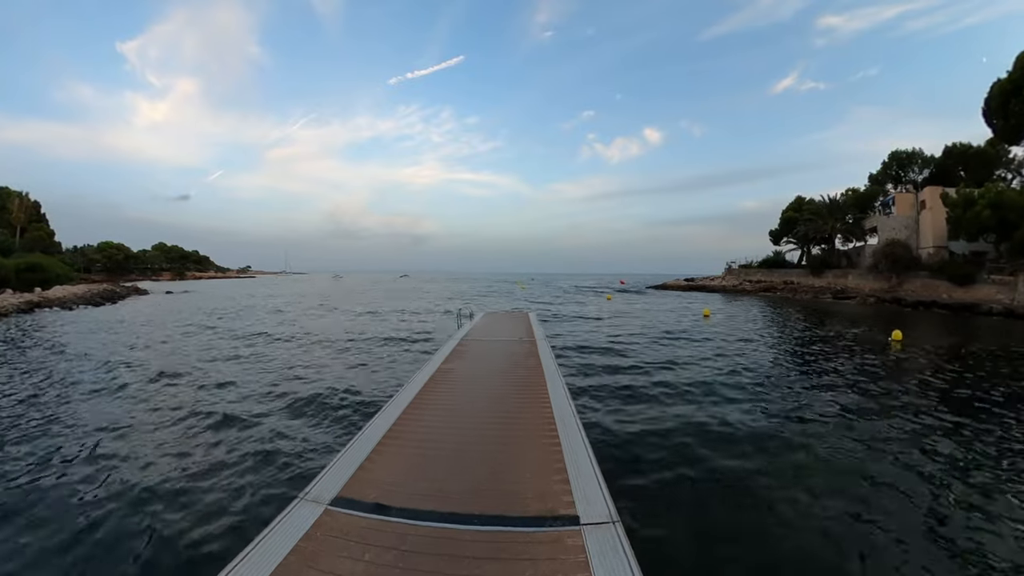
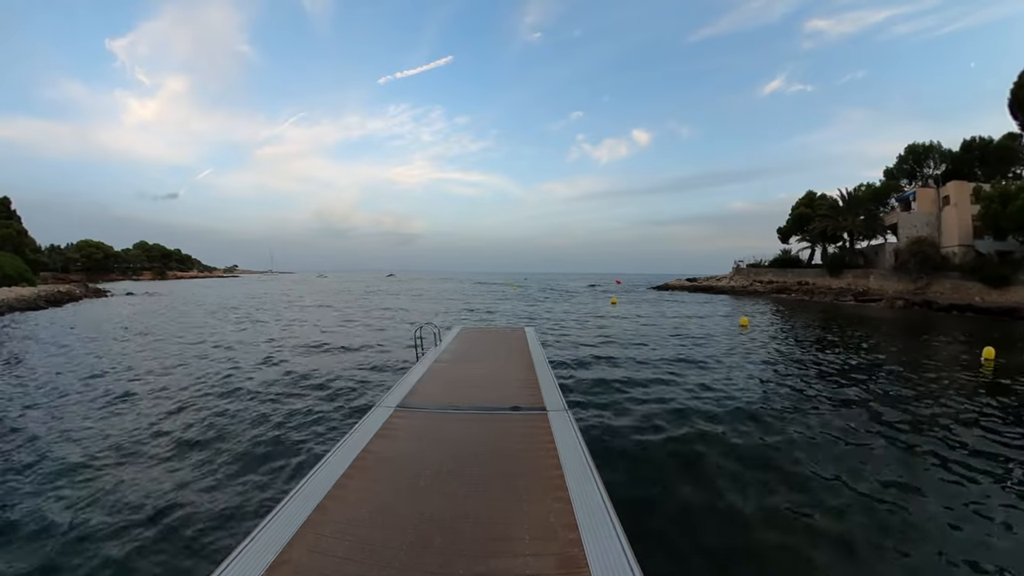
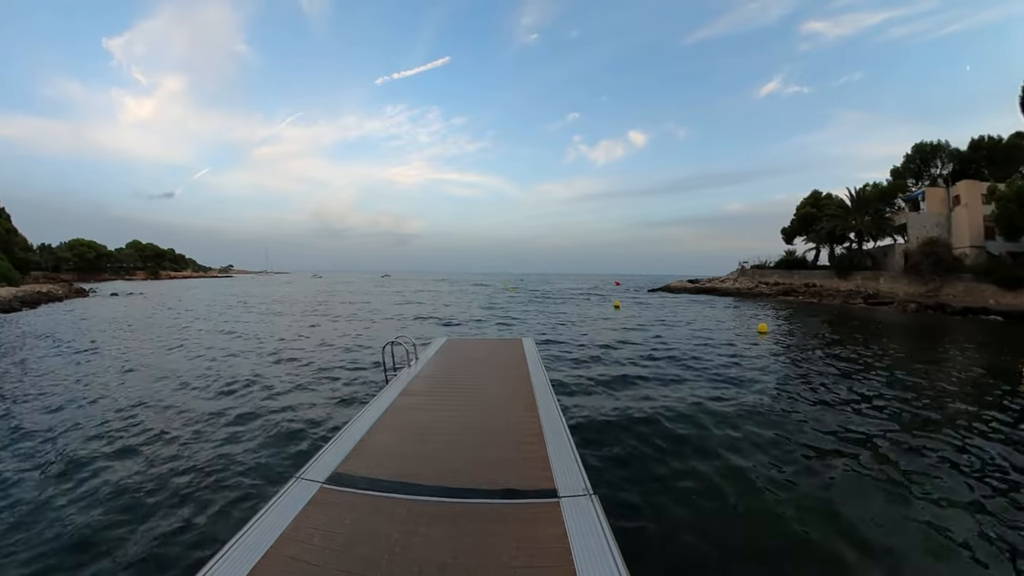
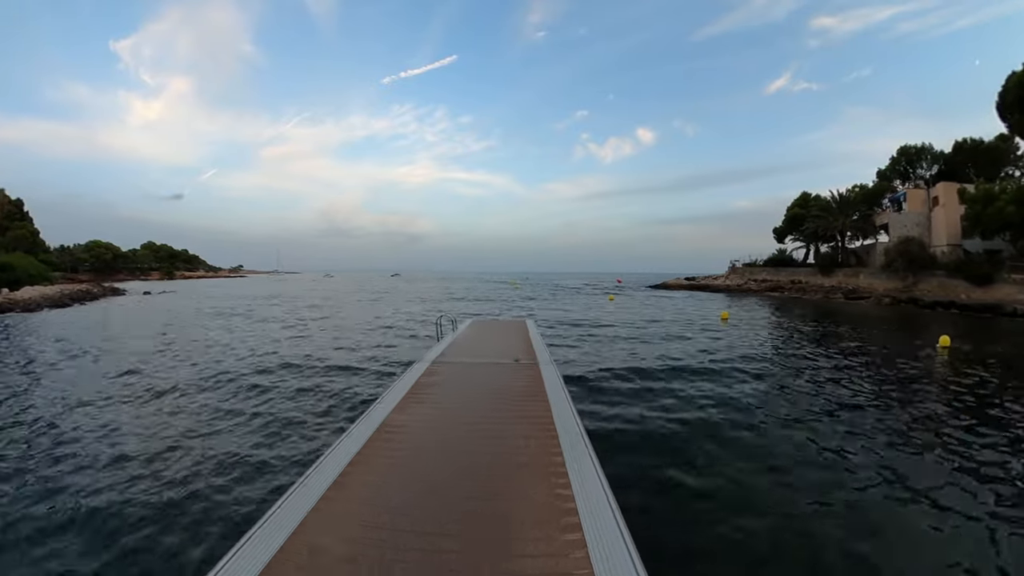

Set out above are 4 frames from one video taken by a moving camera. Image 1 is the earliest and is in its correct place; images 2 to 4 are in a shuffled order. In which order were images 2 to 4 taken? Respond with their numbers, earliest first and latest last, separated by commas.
4, 2, 3
